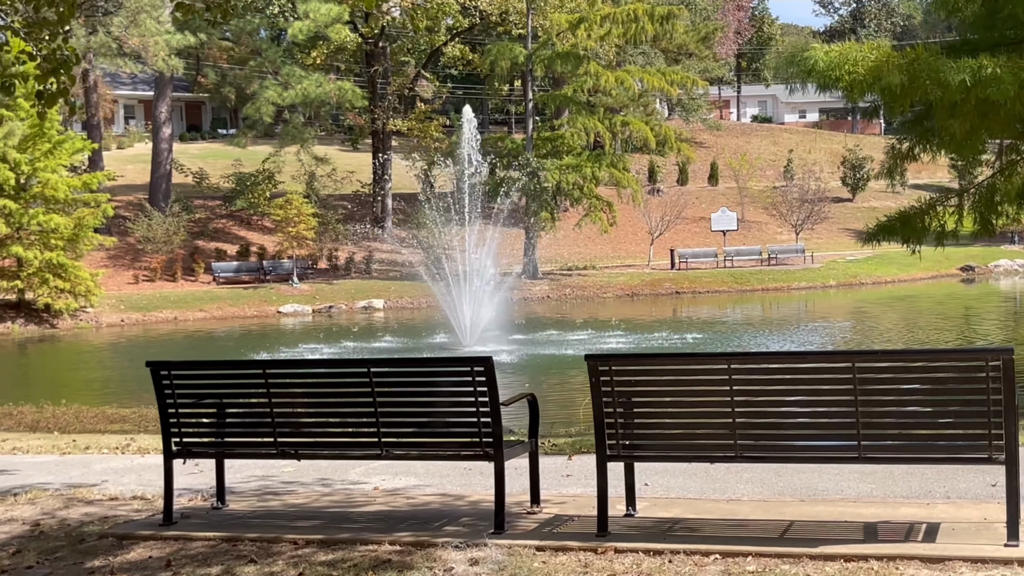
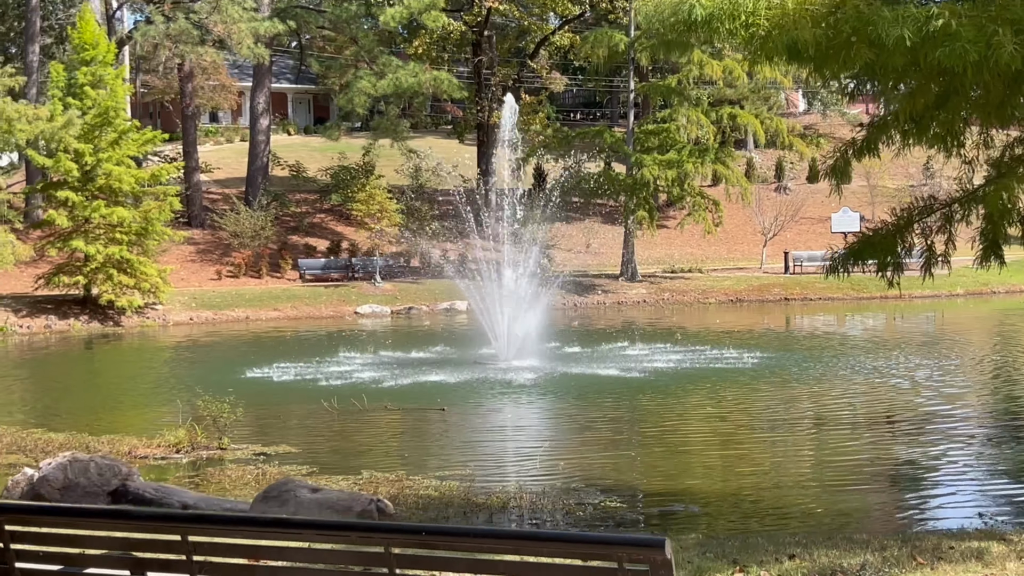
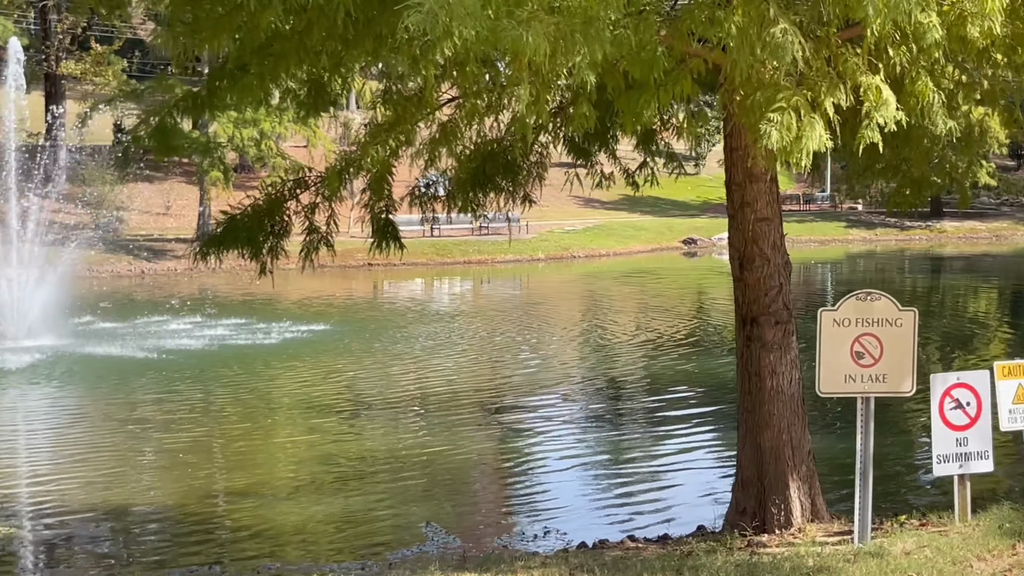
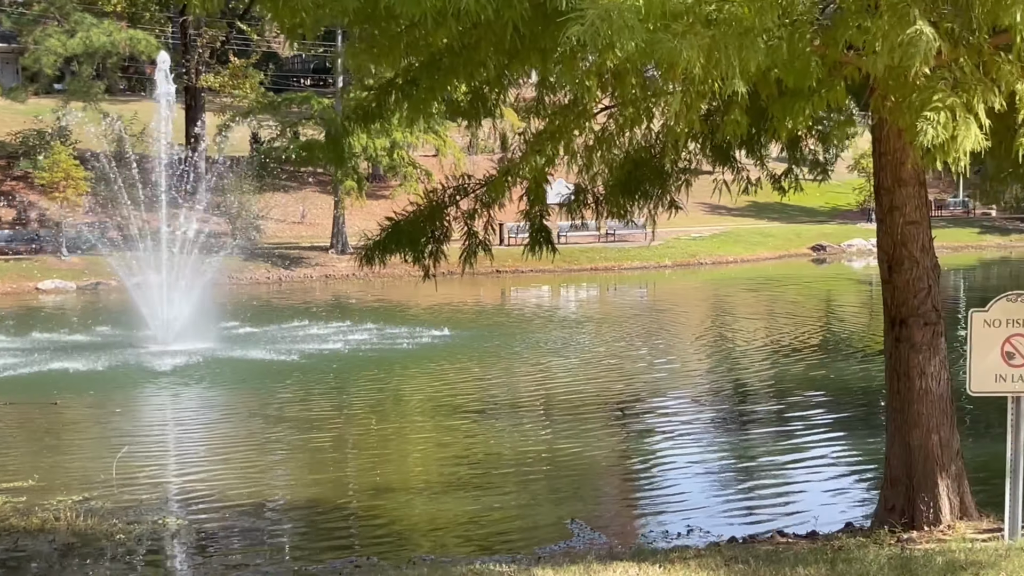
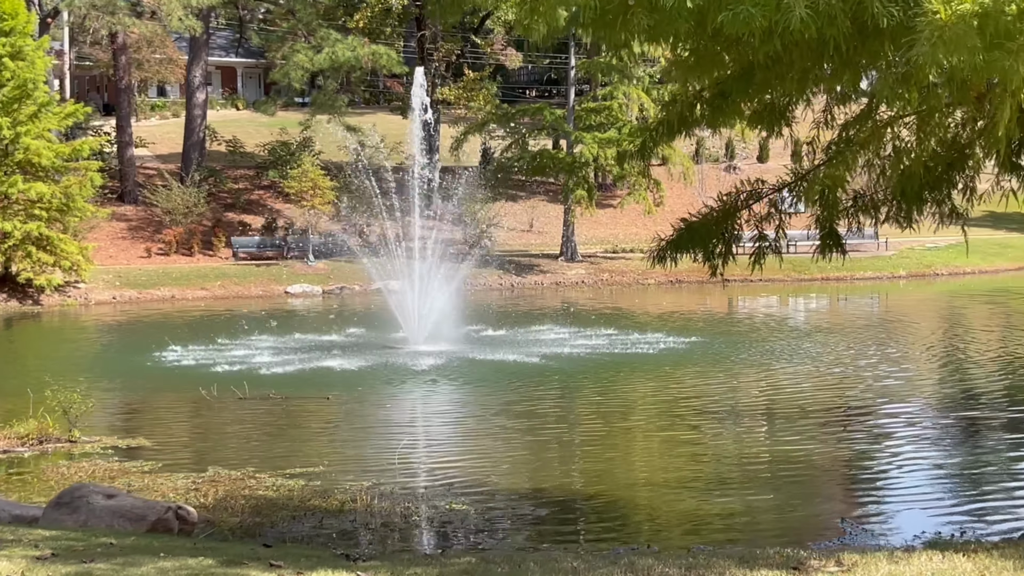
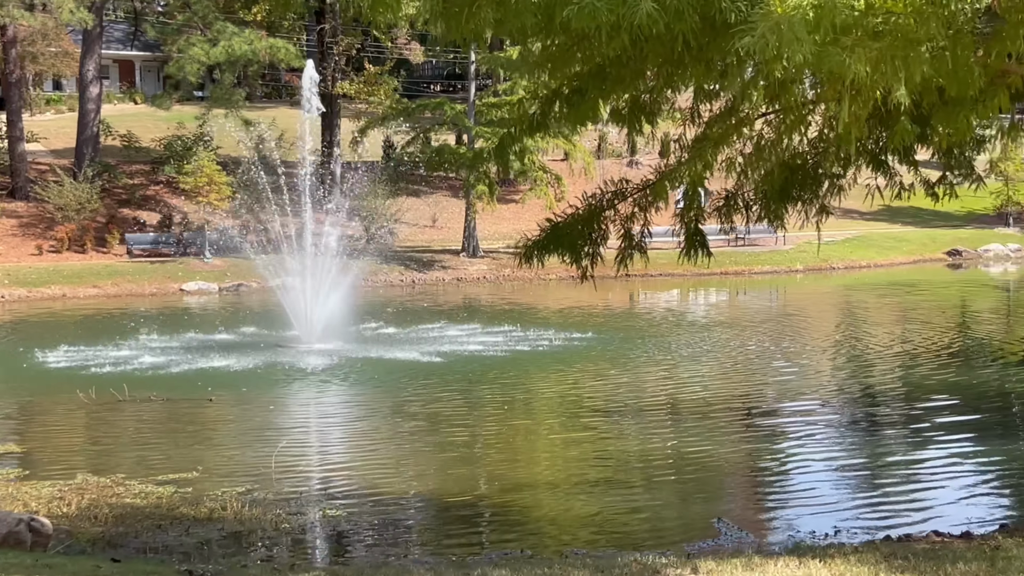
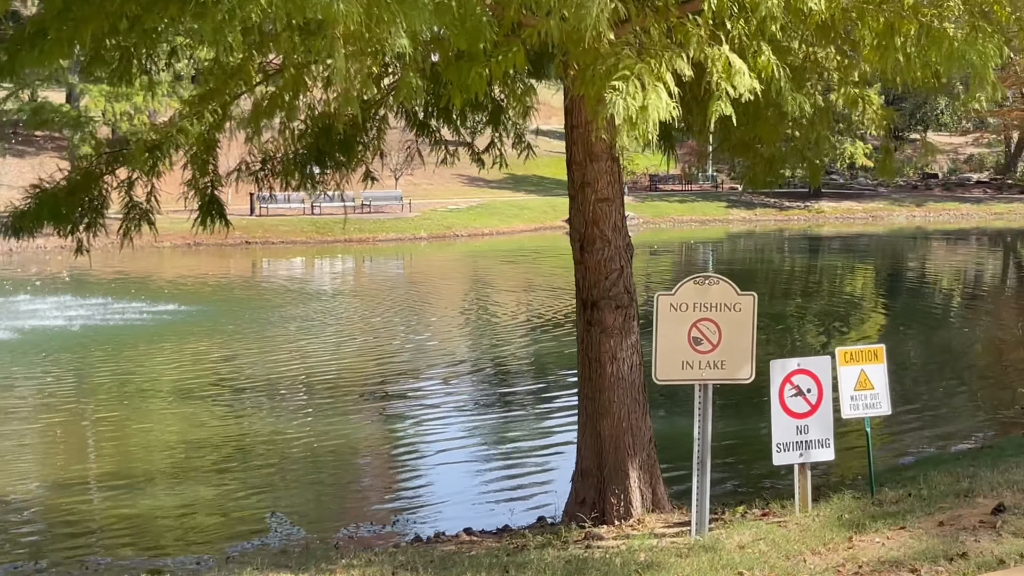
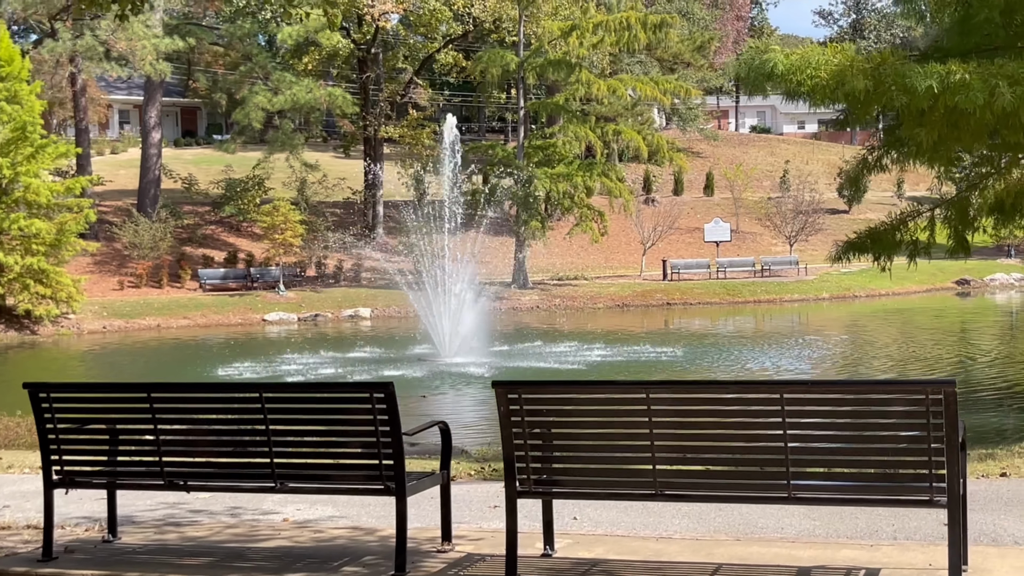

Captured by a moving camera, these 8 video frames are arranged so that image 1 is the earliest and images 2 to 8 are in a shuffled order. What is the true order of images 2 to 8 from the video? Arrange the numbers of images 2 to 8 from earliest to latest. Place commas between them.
8, 2, 5, 6, 4, 3, 7
